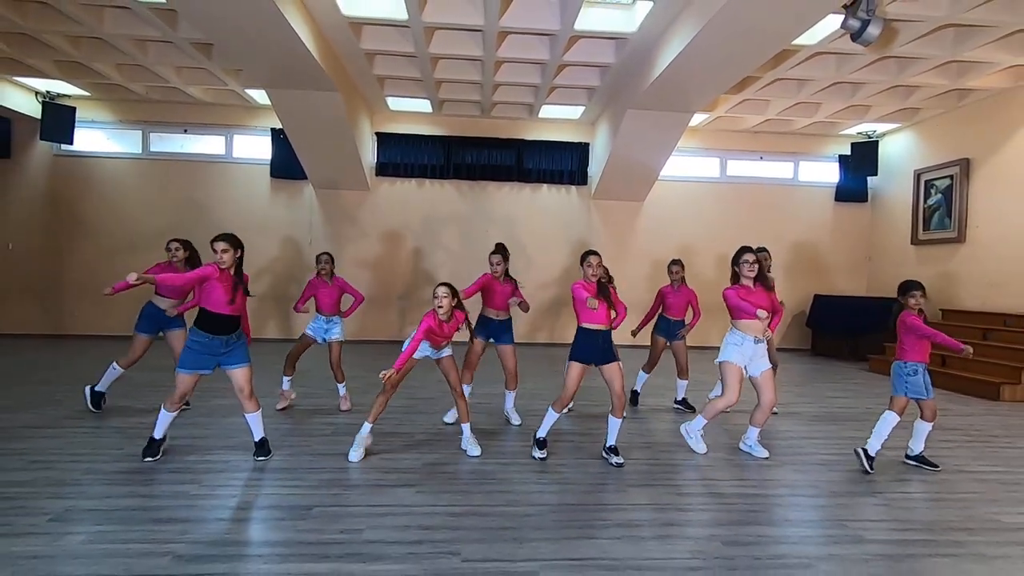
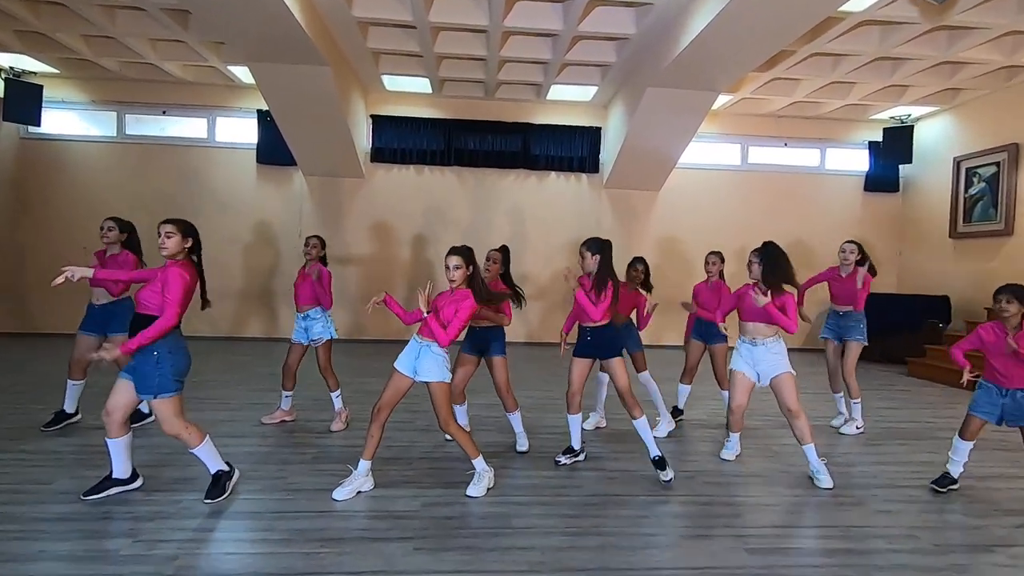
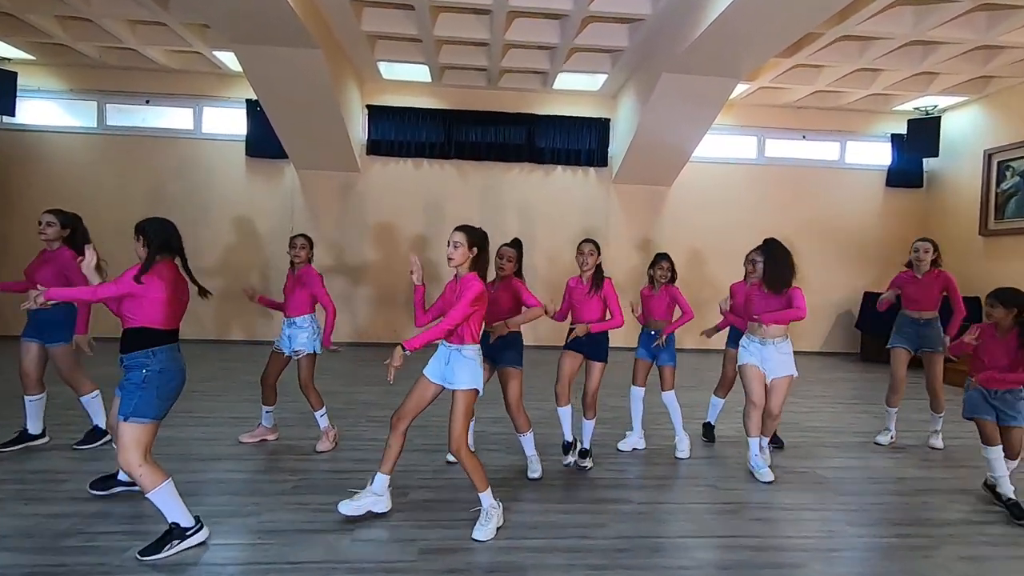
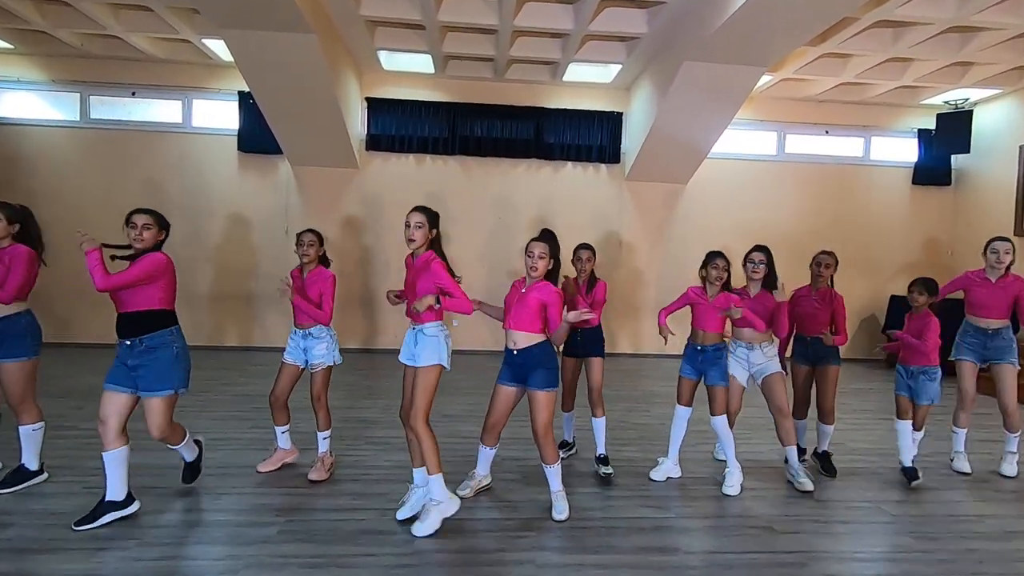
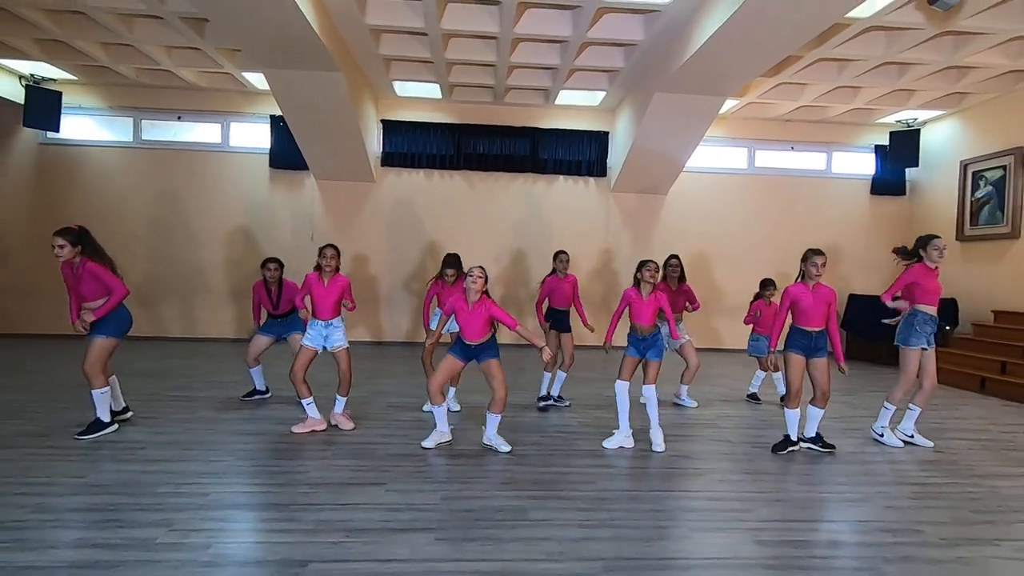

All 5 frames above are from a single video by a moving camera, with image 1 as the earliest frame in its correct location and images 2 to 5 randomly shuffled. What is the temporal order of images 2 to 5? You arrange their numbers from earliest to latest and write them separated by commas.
2, 3, 4, 5
